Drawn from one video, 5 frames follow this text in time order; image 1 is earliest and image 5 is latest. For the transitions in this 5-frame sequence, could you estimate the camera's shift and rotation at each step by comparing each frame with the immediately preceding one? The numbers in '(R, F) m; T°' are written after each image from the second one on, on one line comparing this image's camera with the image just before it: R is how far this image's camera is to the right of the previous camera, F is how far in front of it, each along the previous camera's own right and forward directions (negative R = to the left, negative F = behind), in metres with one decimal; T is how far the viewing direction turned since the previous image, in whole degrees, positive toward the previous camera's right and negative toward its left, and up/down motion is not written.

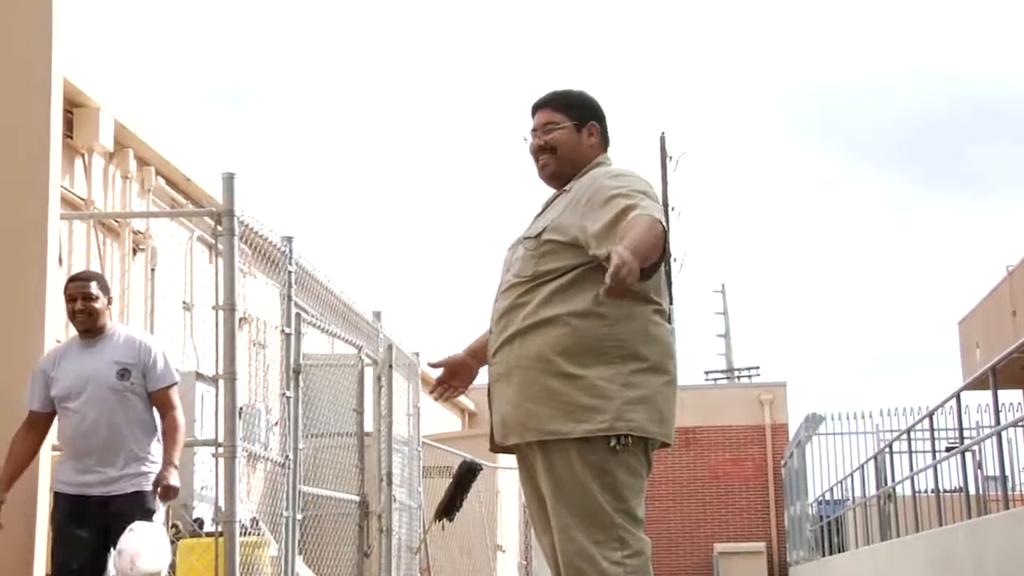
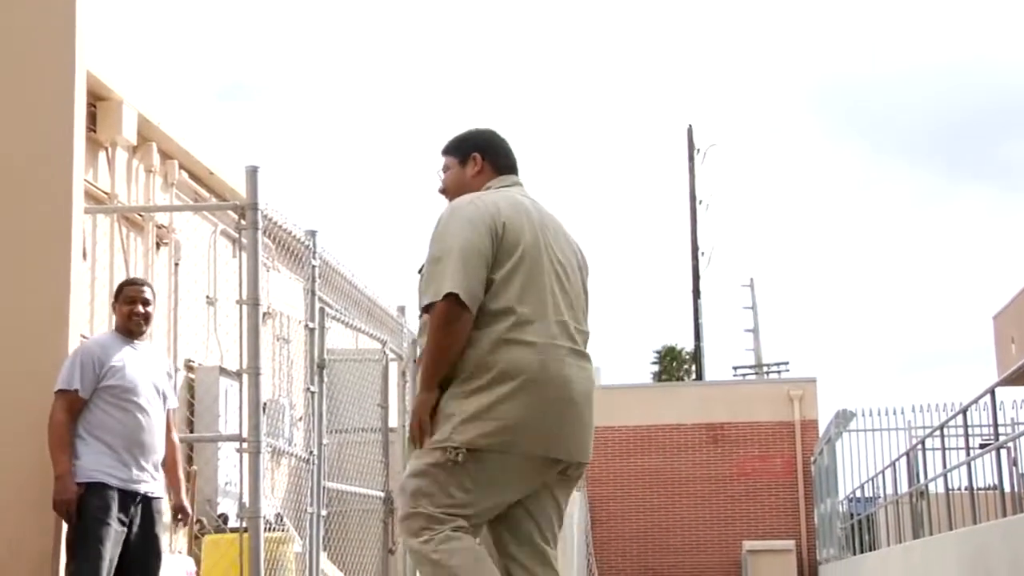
(0.0, +0.1) m; -1°
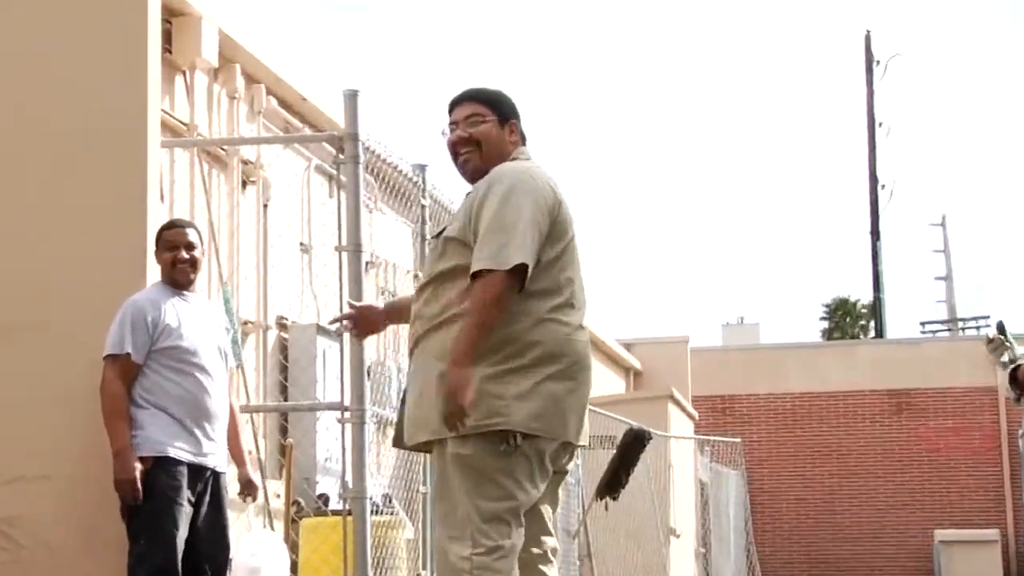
(-0.2, +1.3) m; -4°
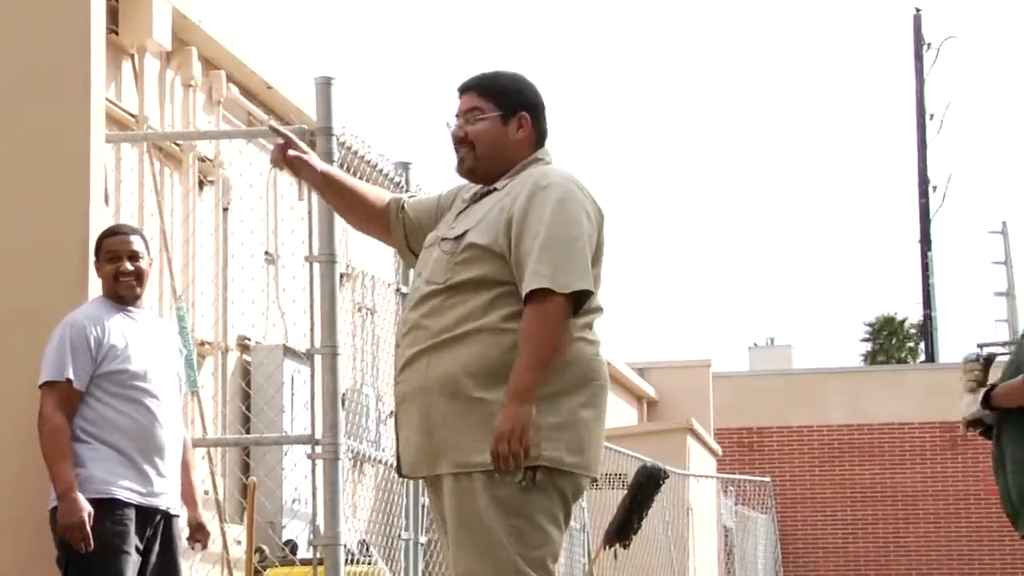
(0.0, +1.0) m; 0°
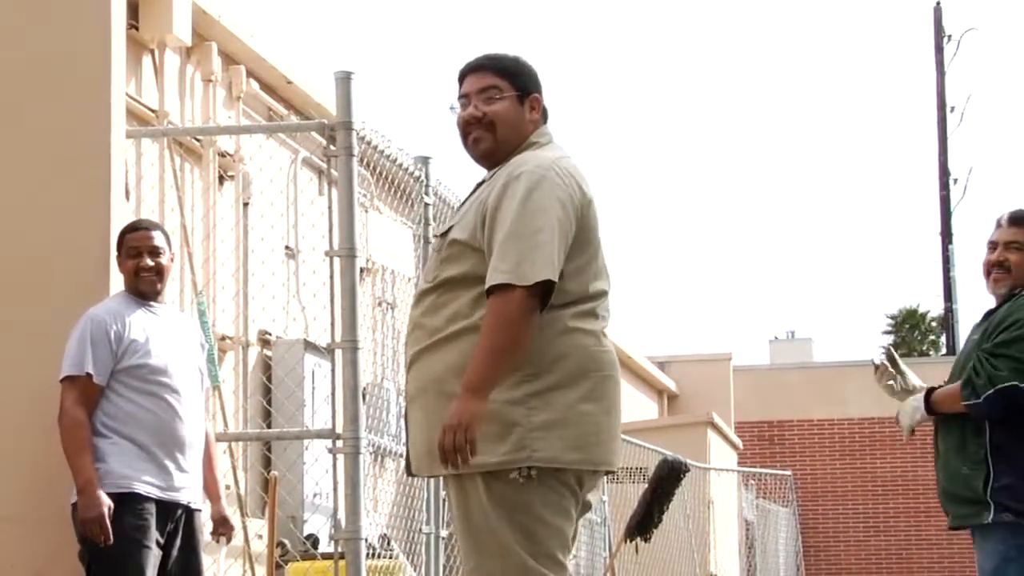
(0.0, 0.0) m; -1°
